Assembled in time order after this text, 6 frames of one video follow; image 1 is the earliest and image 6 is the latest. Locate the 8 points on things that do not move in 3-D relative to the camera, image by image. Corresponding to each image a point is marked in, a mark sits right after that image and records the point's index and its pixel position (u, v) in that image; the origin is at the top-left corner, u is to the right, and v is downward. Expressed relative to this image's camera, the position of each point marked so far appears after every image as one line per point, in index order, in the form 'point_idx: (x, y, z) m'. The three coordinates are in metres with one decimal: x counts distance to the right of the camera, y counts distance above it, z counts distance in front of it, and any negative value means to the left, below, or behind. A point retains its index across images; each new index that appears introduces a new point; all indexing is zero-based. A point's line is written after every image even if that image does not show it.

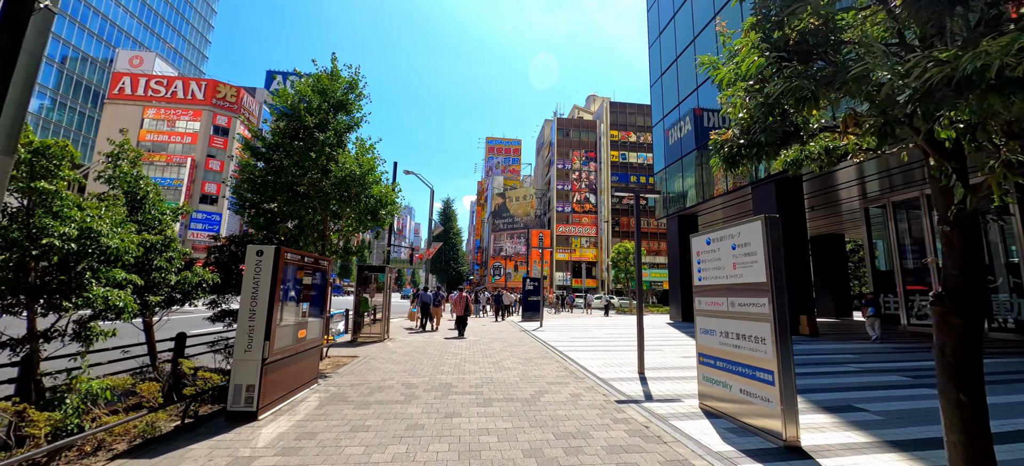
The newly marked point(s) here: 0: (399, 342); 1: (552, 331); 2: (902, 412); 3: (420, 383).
0: (-3.2, -3.1, +10.9) m
1: (+1.5, -3.7, +14.5) m
2: (+5.0, -2.3, +4.9) m
3: (-1.4, -2.4, +6.0) m
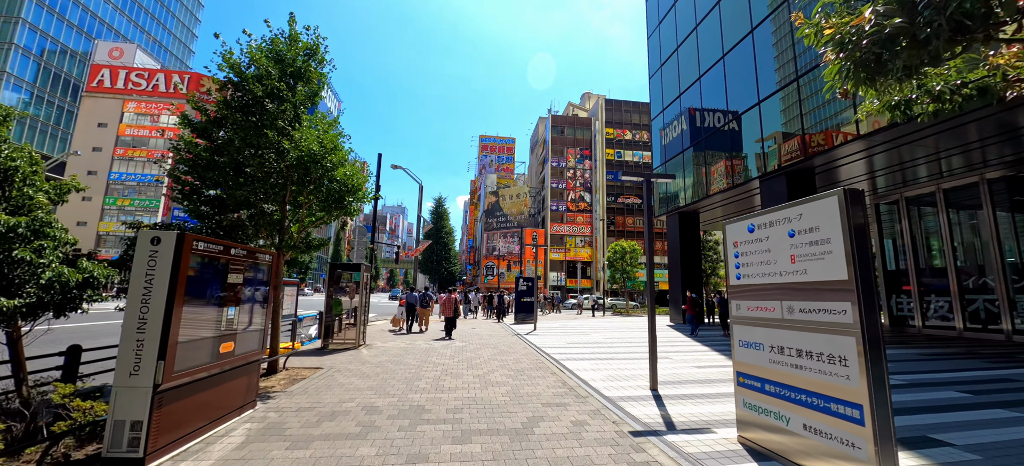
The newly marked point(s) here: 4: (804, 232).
0: (-3.4, -2.9, +9.7) m
1: (+1.2, -3.6, +13.4) m
2: (+4.8, -2.1, +3.8) m
3: (-1.6, -2.2, +4.9) m
4: (+2.4, 0.0, +3.2) m
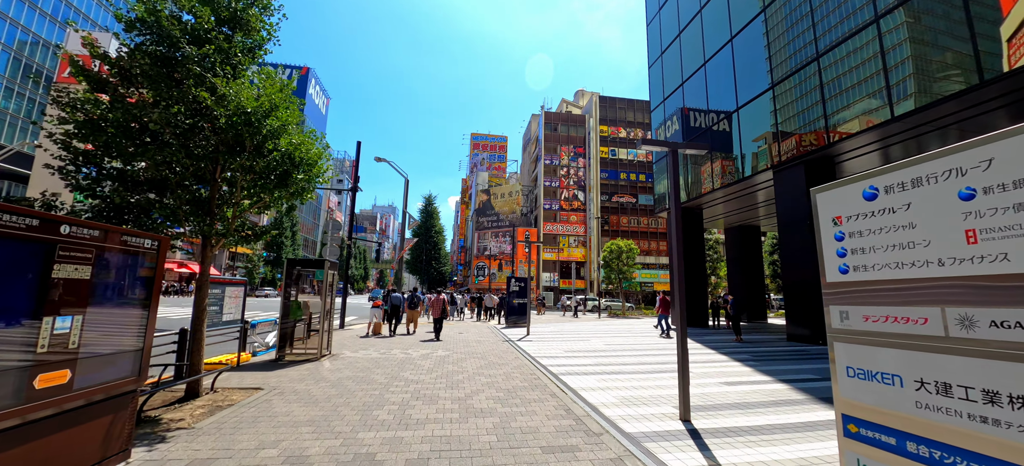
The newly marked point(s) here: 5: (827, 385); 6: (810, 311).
0: (-3.6, -2.7, +8.2) m
1: (+0.9, -3.4, +12.0) m
2: (+4.7, -1.9, +2.5) m
3: (-1.7, -2.0, +3.4) m
4: (+2.4, +0.2, +1.9) m
5: (+5.1, -2.5, +6.2) m
6: (+9.2, -2.4, +11.9) m
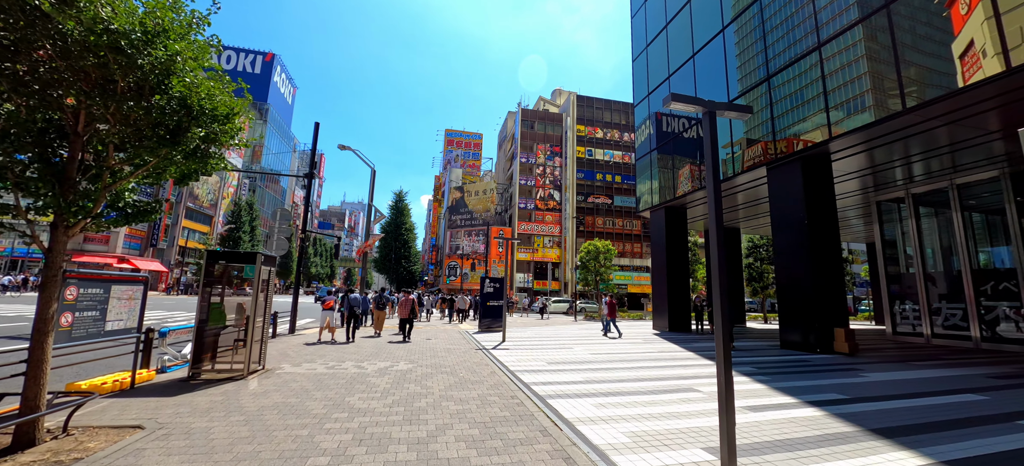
0: (-4.1, -2.5, +6.6) m
1: (+0.2, -3.2, +10.7) m
2: (+4.7, -1.9, +1.5) m
3: (-1.8, -1.8, +2.0) m
4: (+2.4, +0.3, +0.7) m
5: (+4.8, -2.4, +5.2) m
6: (+8.5, -2.4, +11.2) m
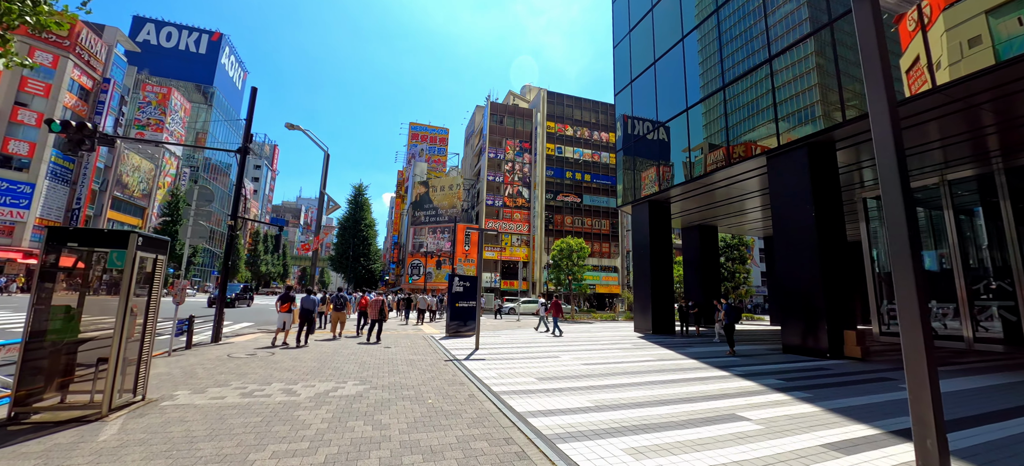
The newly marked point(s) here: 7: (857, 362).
0: (-4.2, -2.1, +4.5) m
1: (-0.4, -2.9, +9.0) m
2: (+5.0, -1.6, +0.3) m
3: (-1.5, -1.5, +0.1) m
4: (+2.9, +0.6, -0.8) m
5: (+4.8, -2.2, +4.0) m
6: (+7.9, -2.2, +10.2) m
7: (+8.5, -3.2, +9.5) m
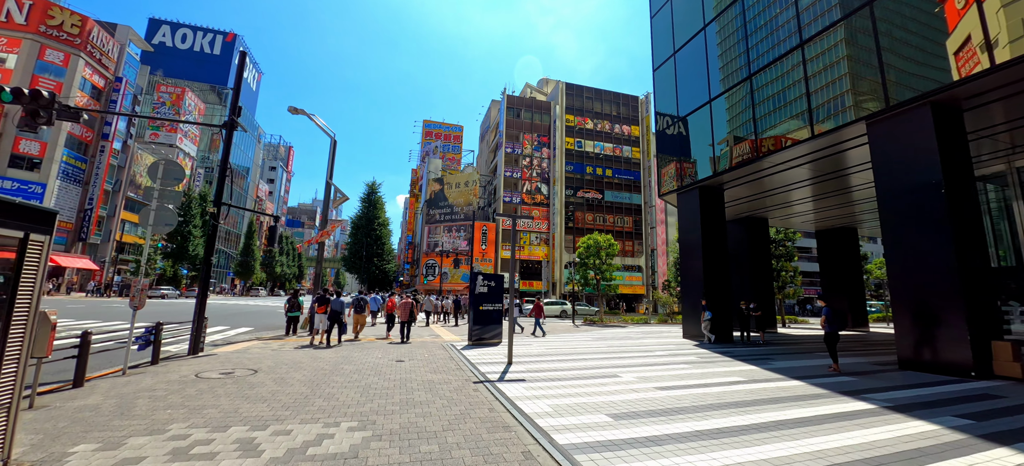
0: (-3.5, -1.8, +2.7) m
1: (+0.5, -2.6, +7.0) m
2: (+5.6, -1.3, -1.9) m
3: (-1.0, -1.2, -1.9) m
4: (+3.3, +0.9, -2.9) m
5: (+5.5, -1.8, +1.8) m
6: (+8.7, -1.9, +7.9) m
7: (+9.3, -2.8, +7.2) m
